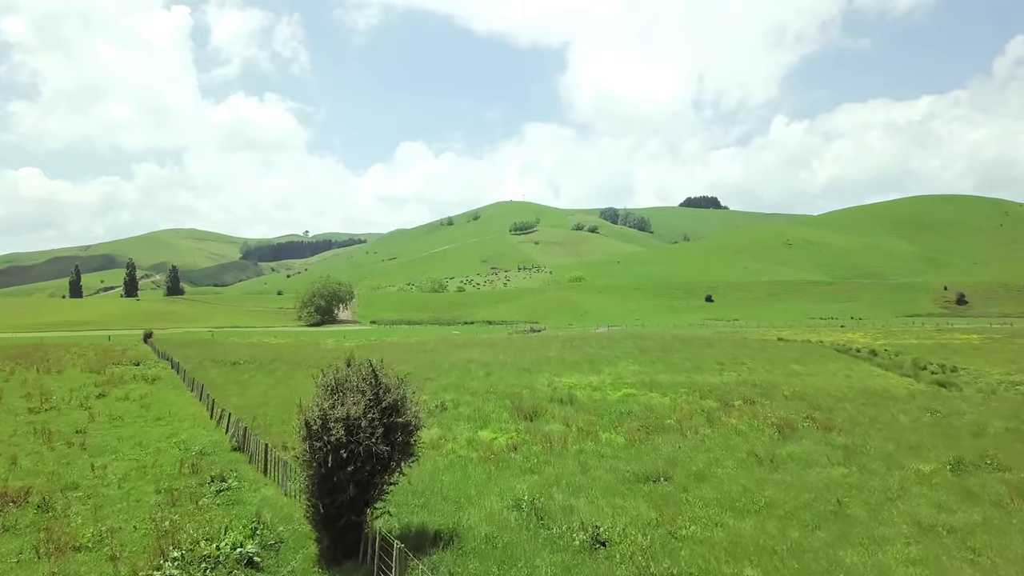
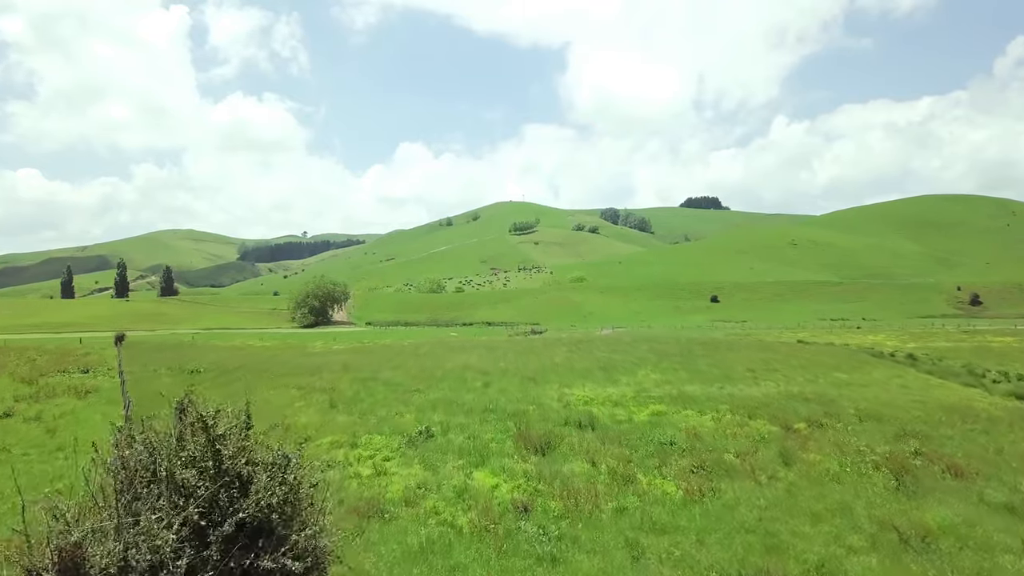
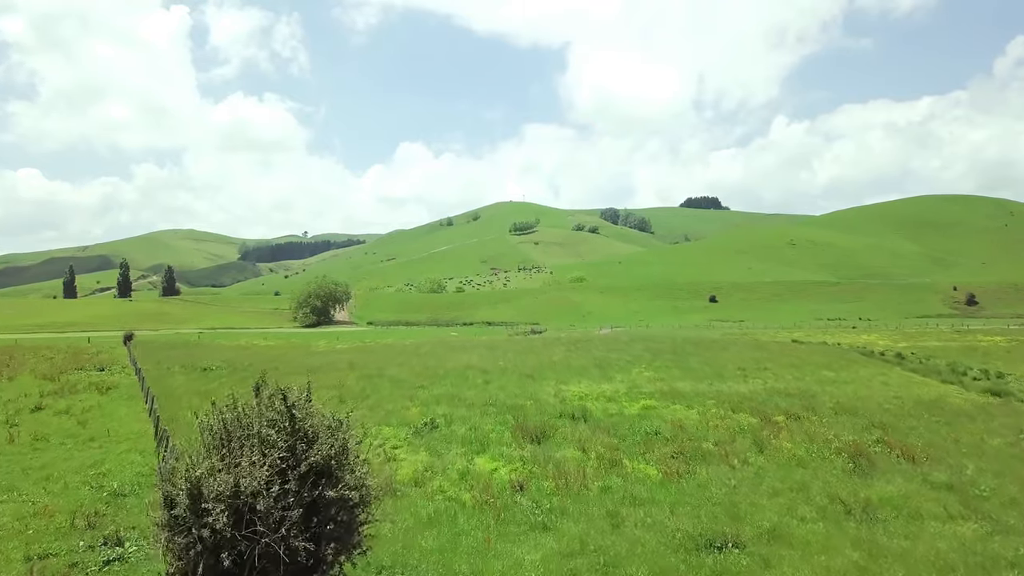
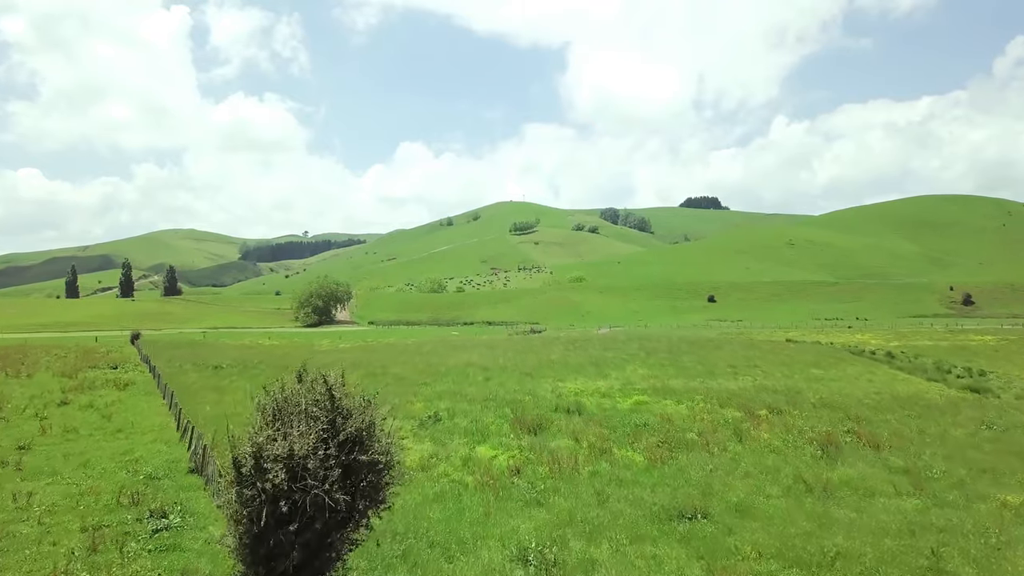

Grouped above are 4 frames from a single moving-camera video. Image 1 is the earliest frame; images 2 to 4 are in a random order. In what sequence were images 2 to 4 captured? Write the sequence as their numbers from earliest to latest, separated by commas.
4, 3, 2
